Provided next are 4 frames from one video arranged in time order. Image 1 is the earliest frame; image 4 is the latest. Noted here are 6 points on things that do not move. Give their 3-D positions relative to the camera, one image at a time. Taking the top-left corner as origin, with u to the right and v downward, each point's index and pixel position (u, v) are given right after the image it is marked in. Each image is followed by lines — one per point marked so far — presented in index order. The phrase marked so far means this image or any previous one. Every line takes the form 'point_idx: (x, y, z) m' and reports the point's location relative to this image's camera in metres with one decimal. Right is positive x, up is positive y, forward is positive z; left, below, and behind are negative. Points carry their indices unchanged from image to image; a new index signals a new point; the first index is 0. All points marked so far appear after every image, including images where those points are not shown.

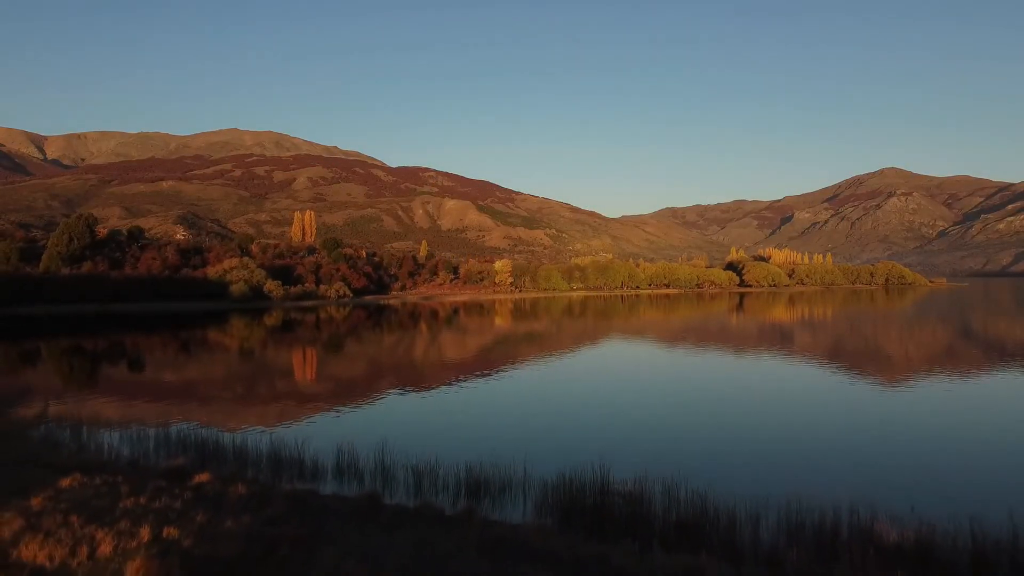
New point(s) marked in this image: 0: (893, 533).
0: (+7.1, -4.6, +12.1) m
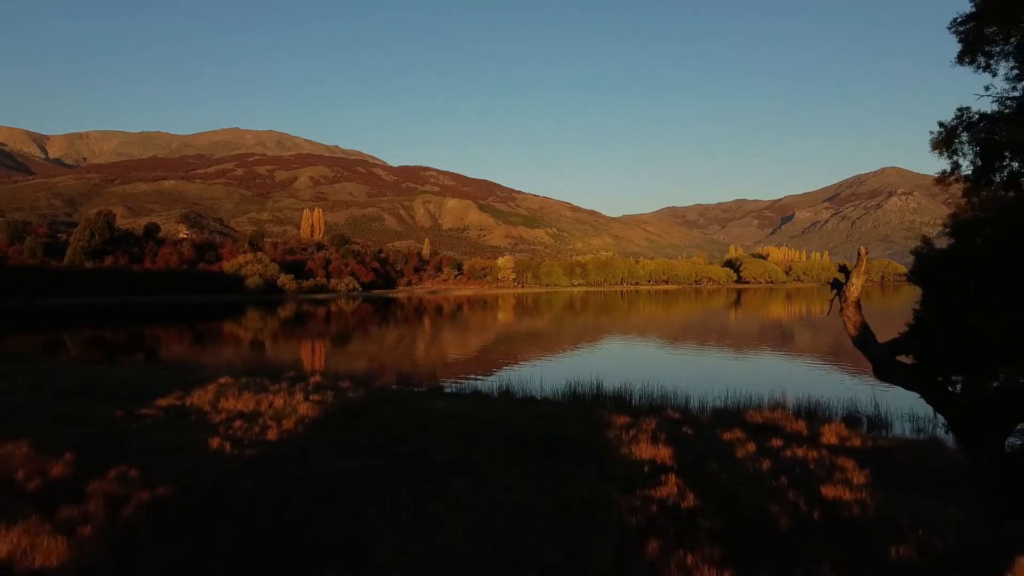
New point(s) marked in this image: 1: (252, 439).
0: (+7.8, -3.2, +18.0) m
1: (-5.7, -3.3, +14.0) m
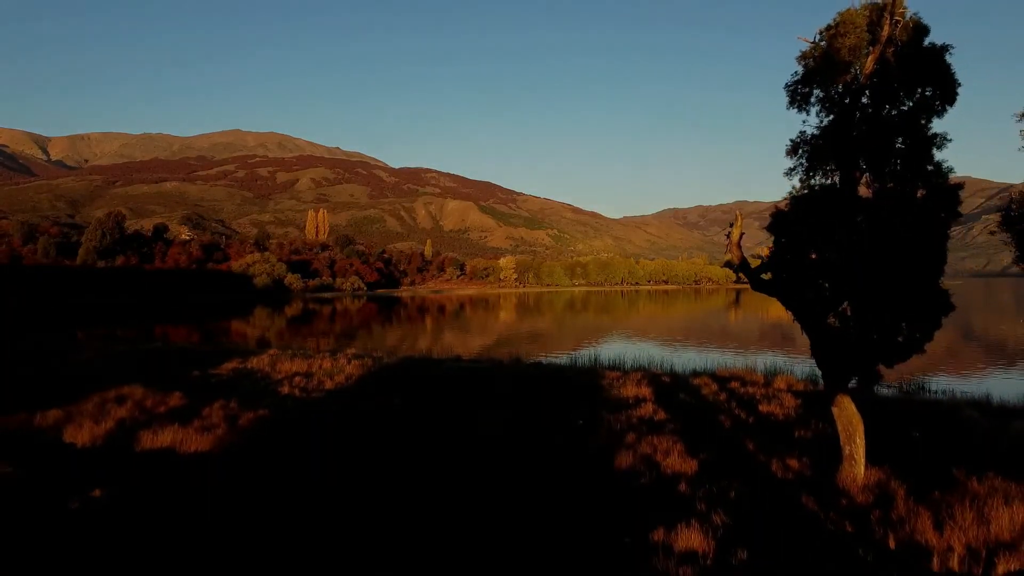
0: (+8.1, -2.6, +21.2) m
1: (-5.3, -2.7, +17.1) m
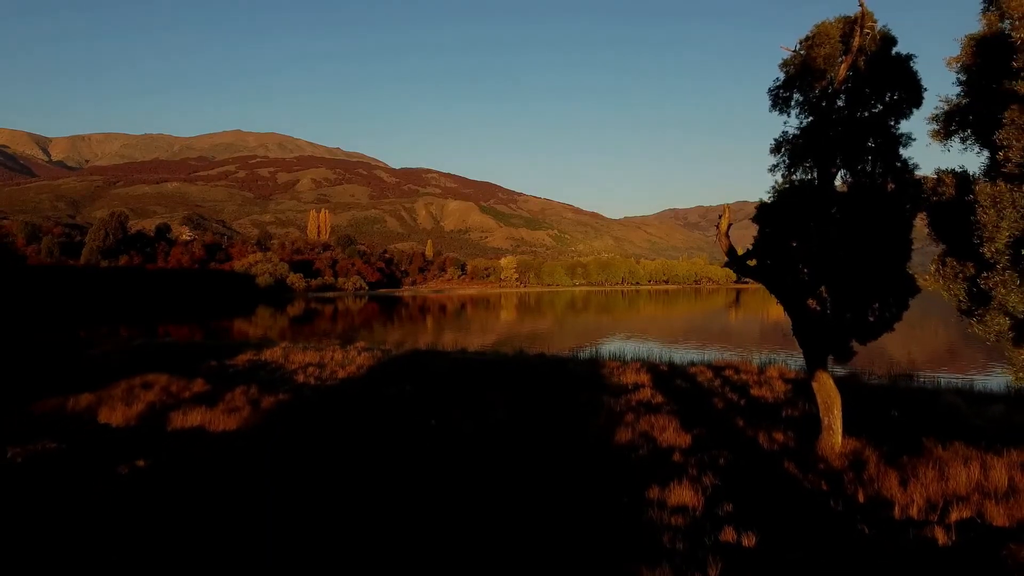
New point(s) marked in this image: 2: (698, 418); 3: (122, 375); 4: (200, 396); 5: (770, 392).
0: (+8.3, -2.5, +21.9) m
1: (-5.2, -2.5, +17.9) m
2: (+3.3, -2.3, +11.1) m
3: (-10.4, -2.3, +17.0) m
4: (-6.8, -2.4, +14.0) m
5: (+5.4, -2.2, +13.3) m
